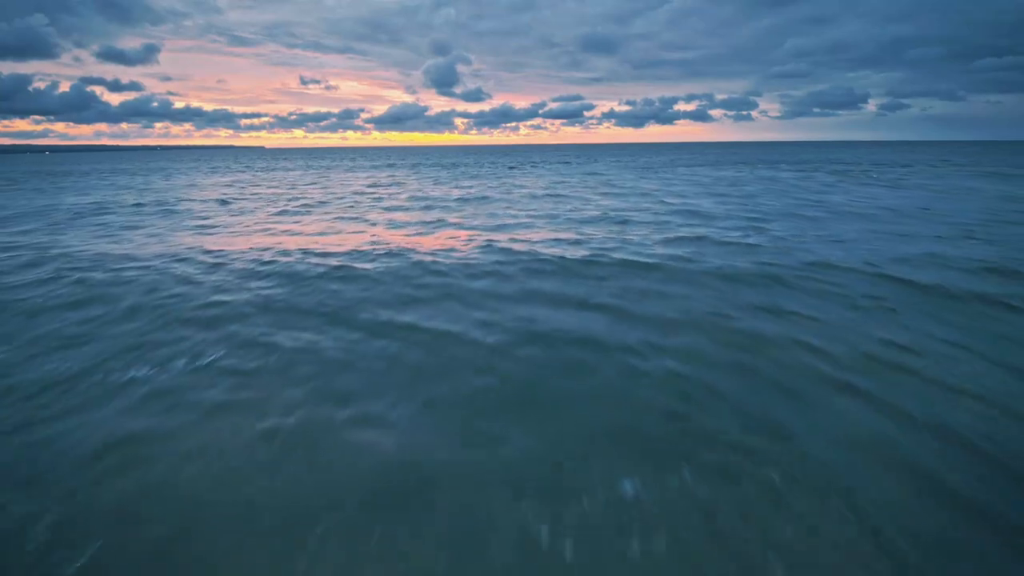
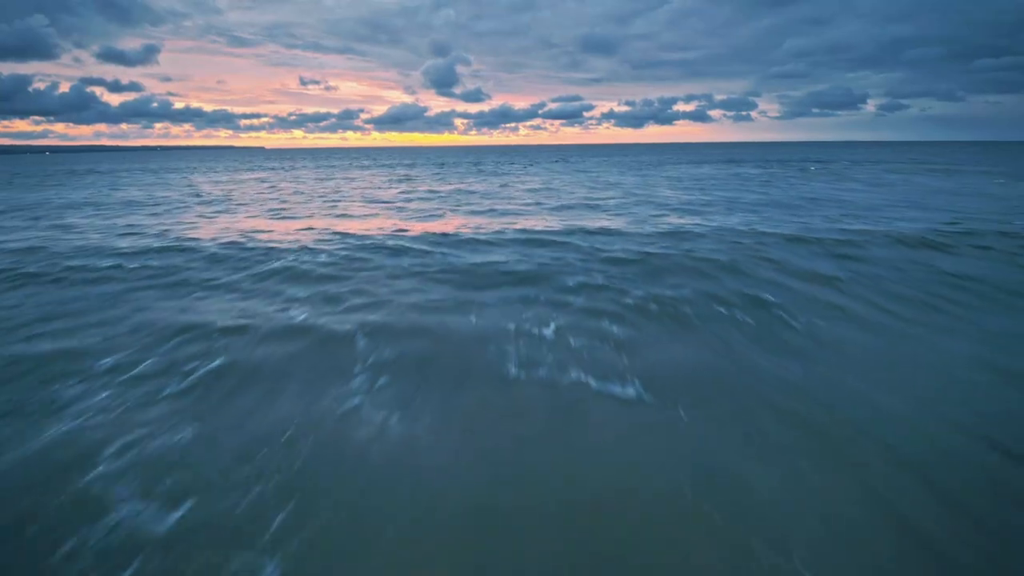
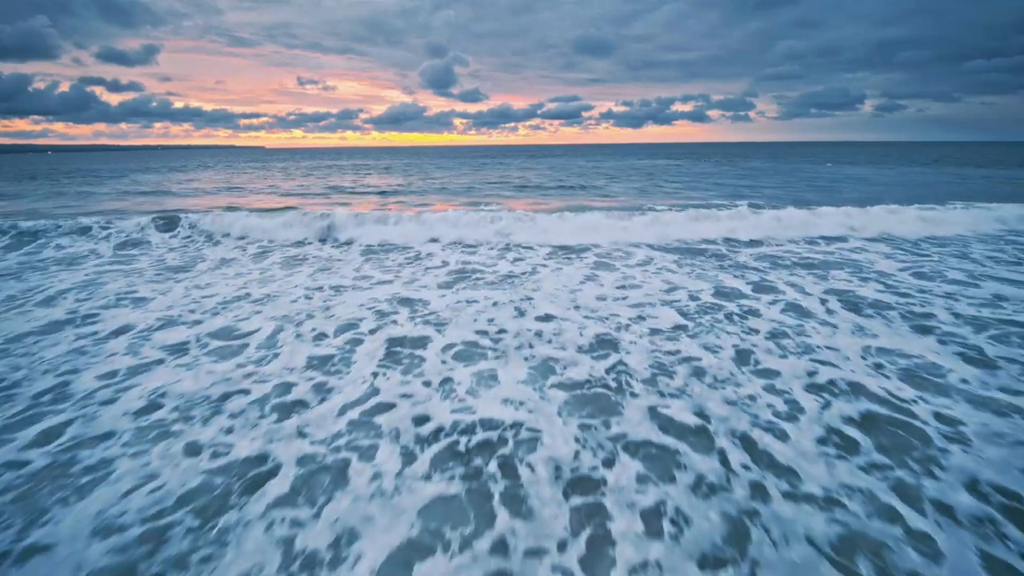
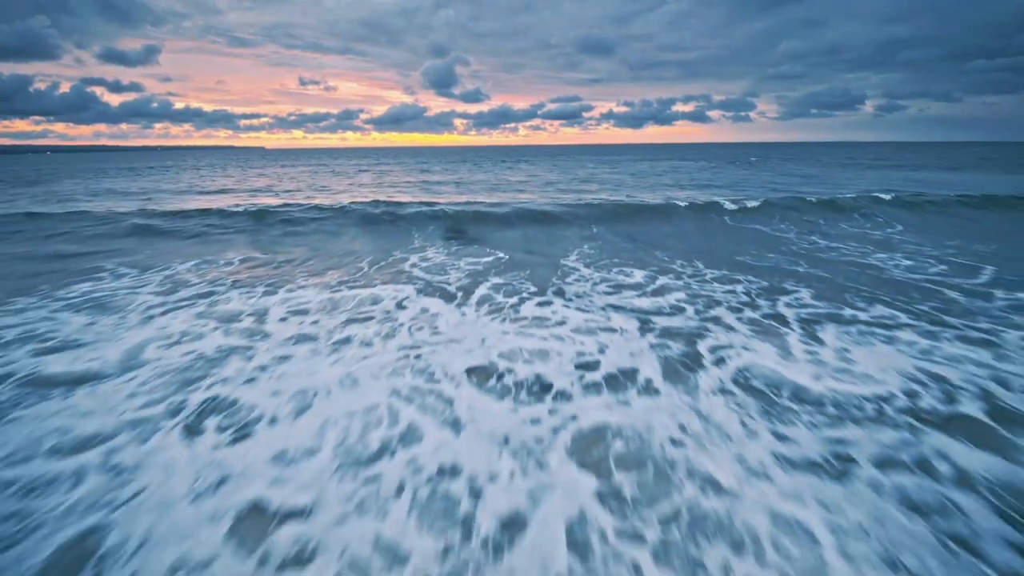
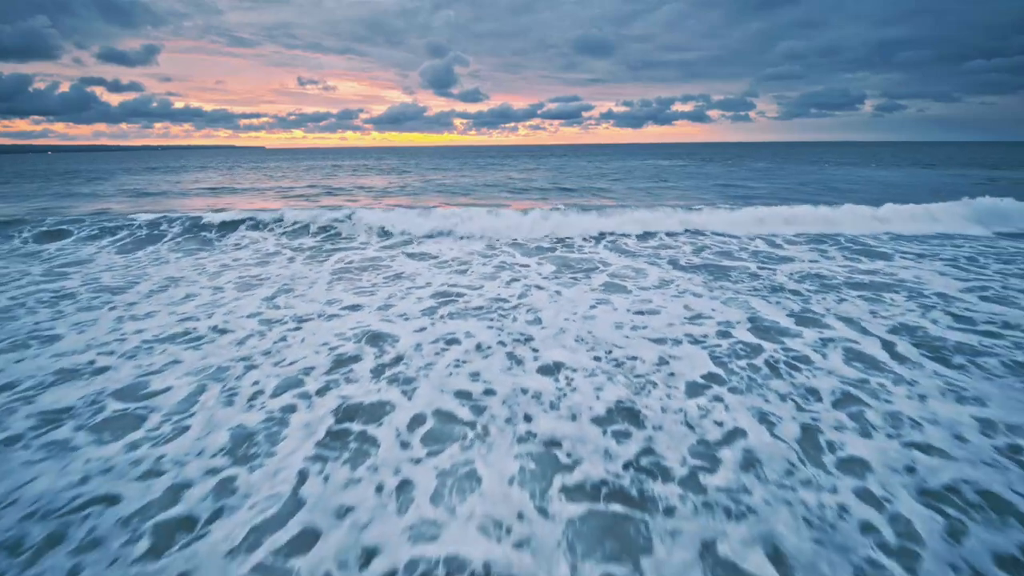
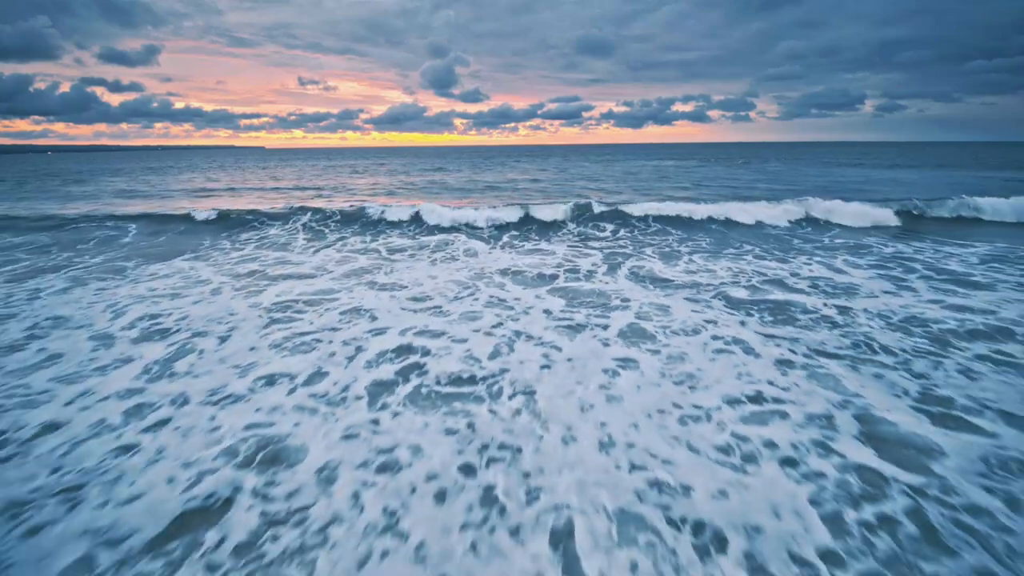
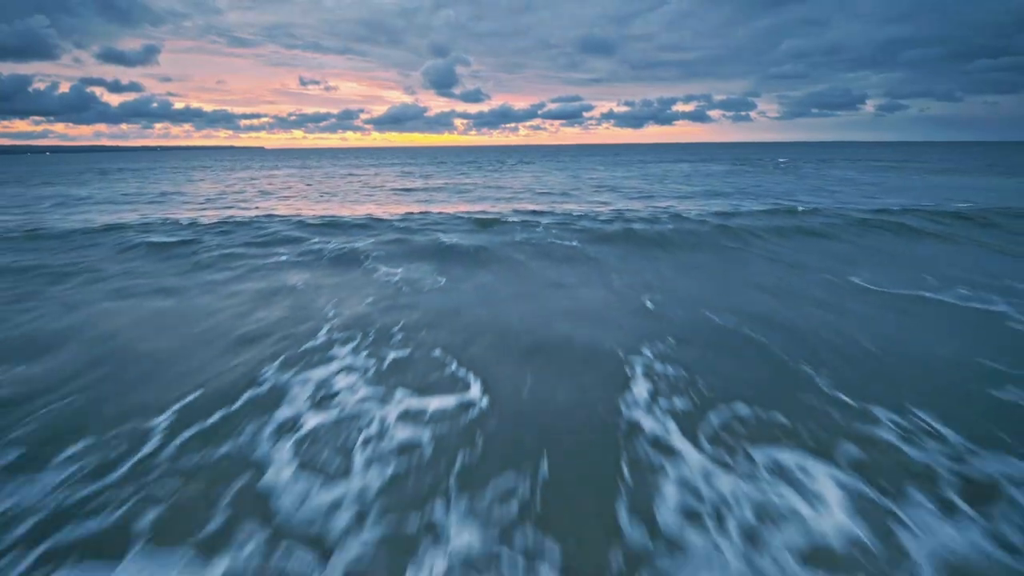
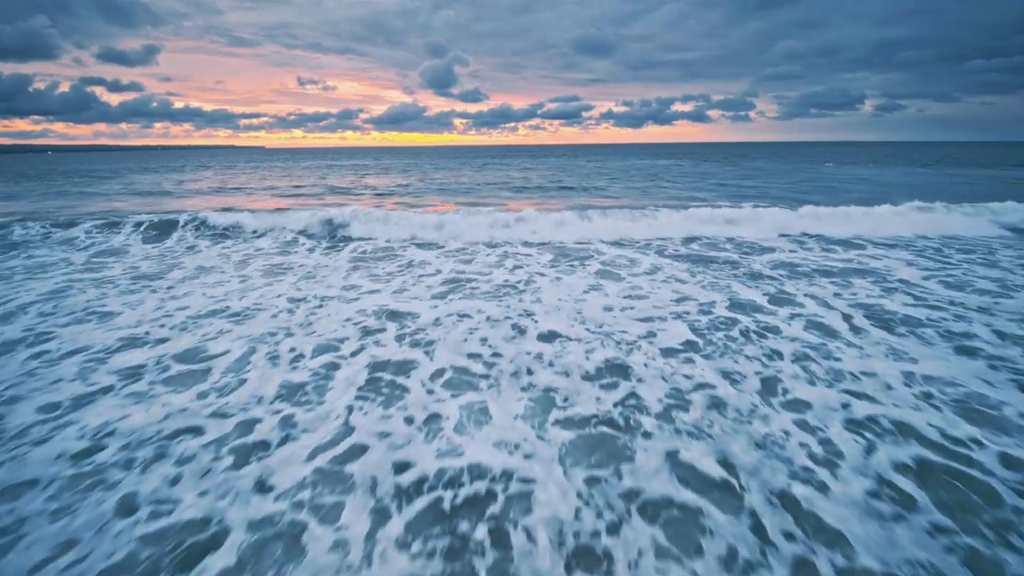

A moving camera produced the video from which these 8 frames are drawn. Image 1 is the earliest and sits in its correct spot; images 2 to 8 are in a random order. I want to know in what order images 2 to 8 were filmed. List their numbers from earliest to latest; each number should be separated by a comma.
2, 7, 4, 6, 5, 8, 3
